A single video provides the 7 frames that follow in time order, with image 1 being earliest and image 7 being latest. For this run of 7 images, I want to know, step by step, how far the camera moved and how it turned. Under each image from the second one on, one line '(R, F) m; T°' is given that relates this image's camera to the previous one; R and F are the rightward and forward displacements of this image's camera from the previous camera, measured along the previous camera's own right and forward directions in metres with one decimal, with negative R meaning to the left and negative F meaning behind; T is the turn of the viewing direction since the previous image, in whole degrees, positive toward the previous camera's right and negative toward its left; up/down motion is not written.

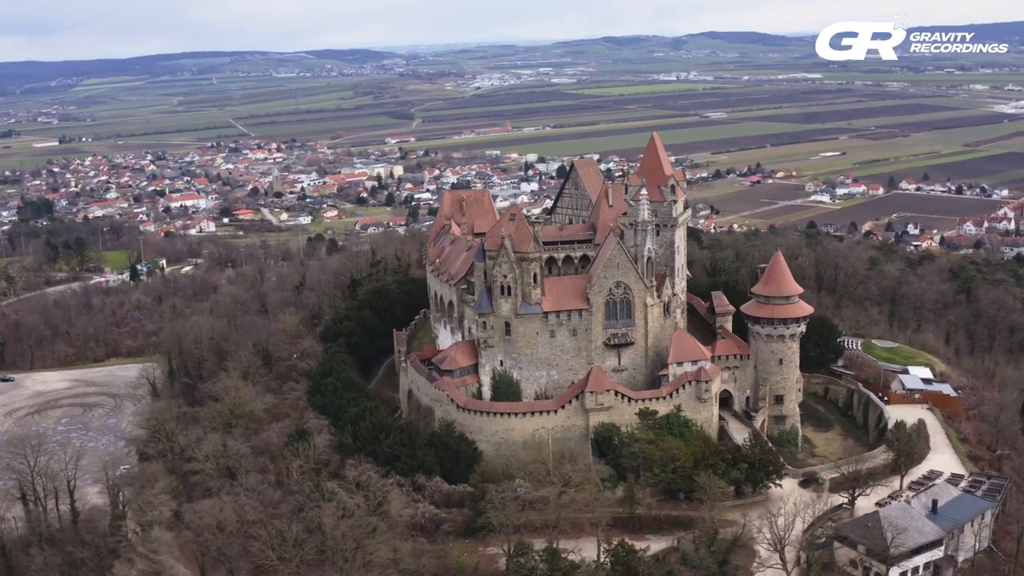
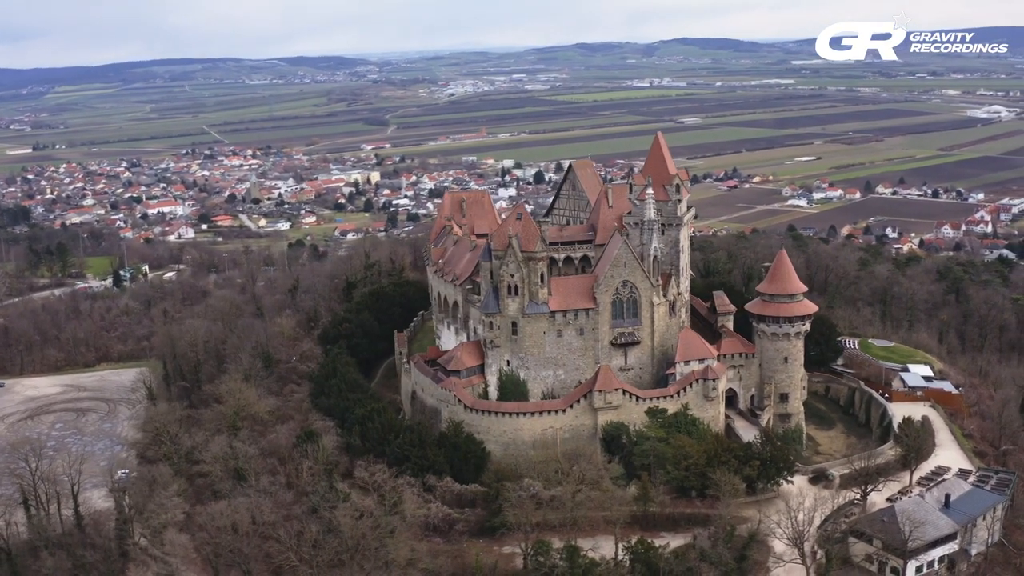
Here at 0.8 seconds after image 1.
(-1.3, +0.1) m; +1°
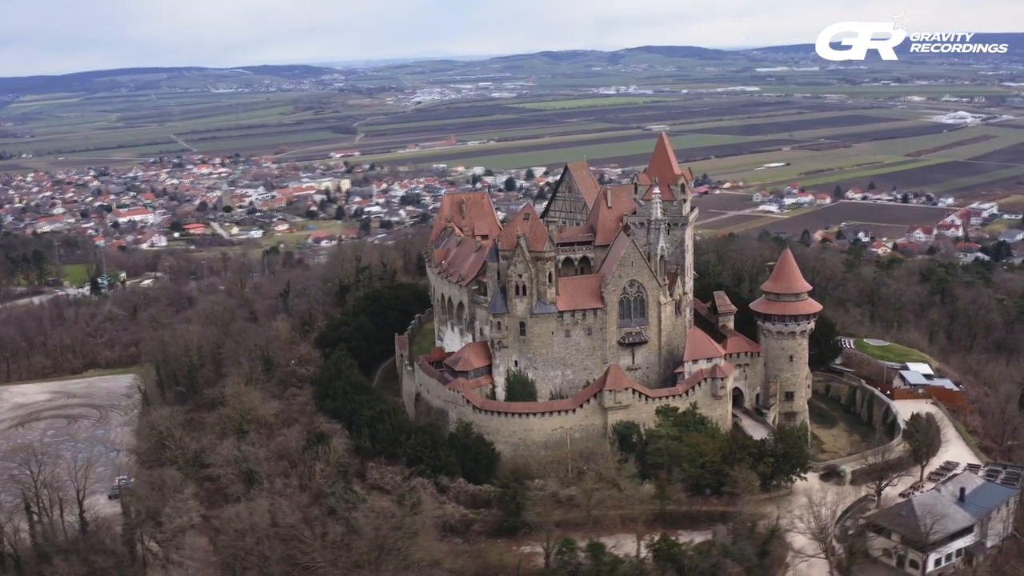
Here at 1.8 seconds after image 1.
(-1.7, +0.2) m; +1°
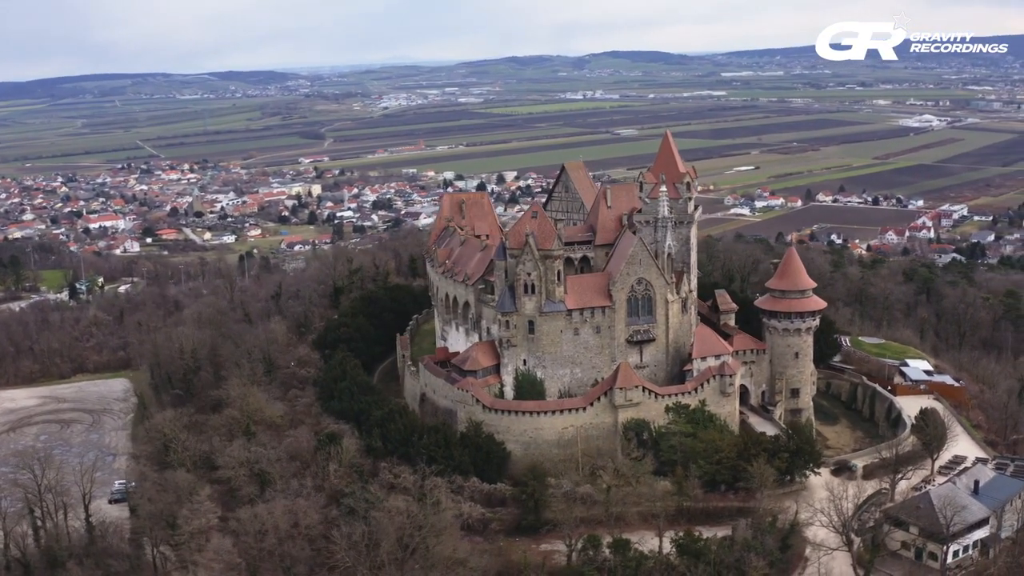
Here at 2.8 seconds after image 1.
(-1.7, +0.2) m; +1°
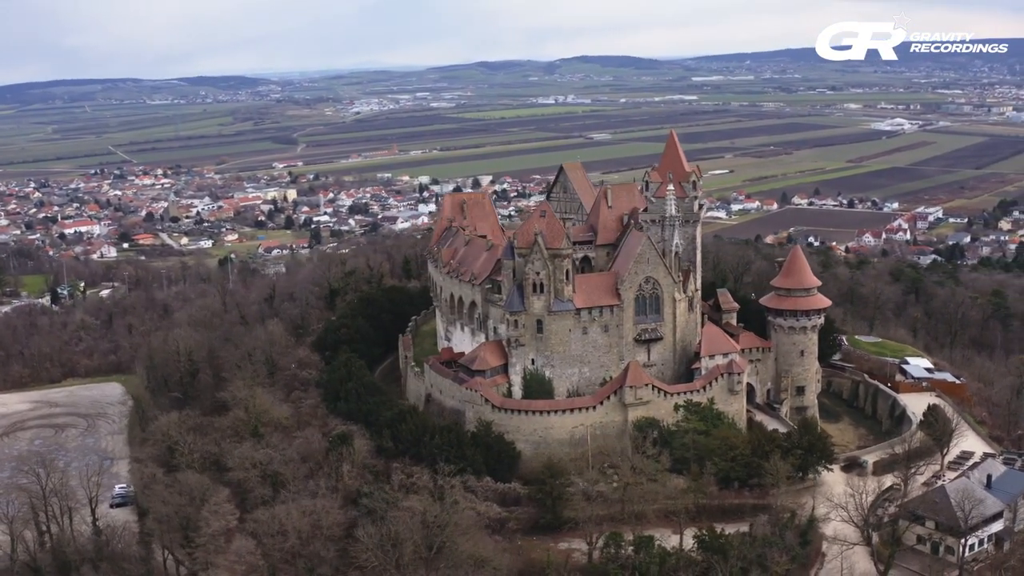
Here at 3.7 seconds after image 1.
(-1.5, +0.1) m; +1°
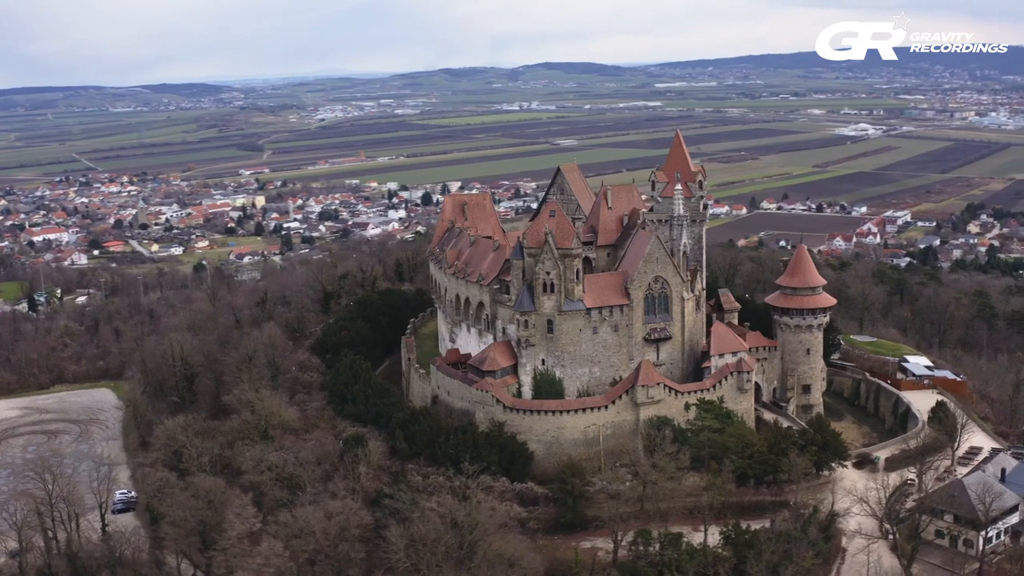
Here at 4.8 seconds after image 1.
(-1.8, +0.1) m; +2°
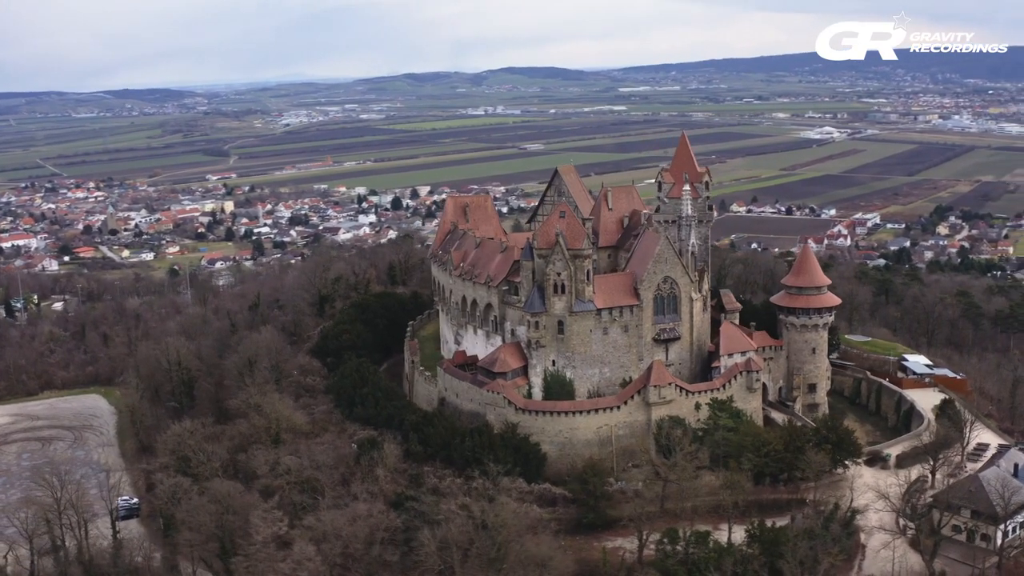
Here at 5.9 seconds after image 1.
(-1.9, +0.1) m; +2°
